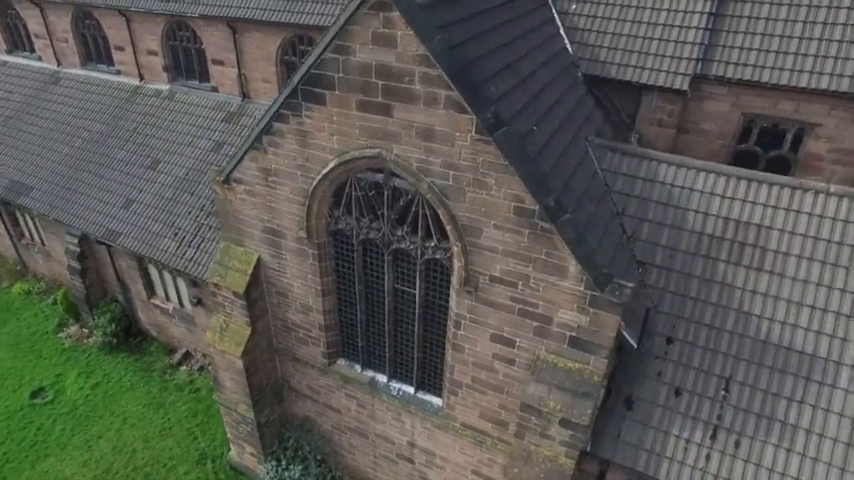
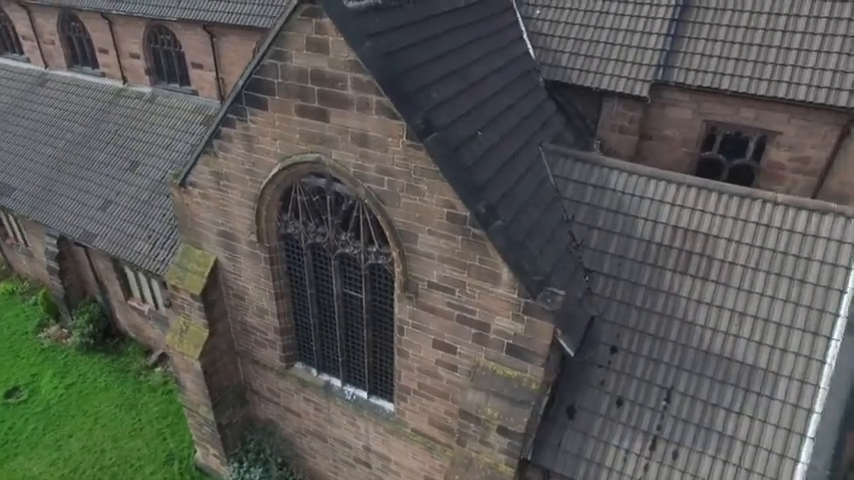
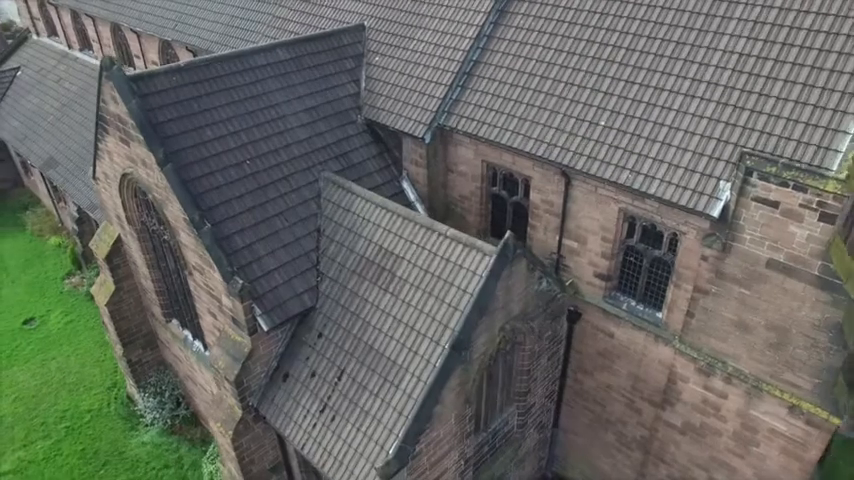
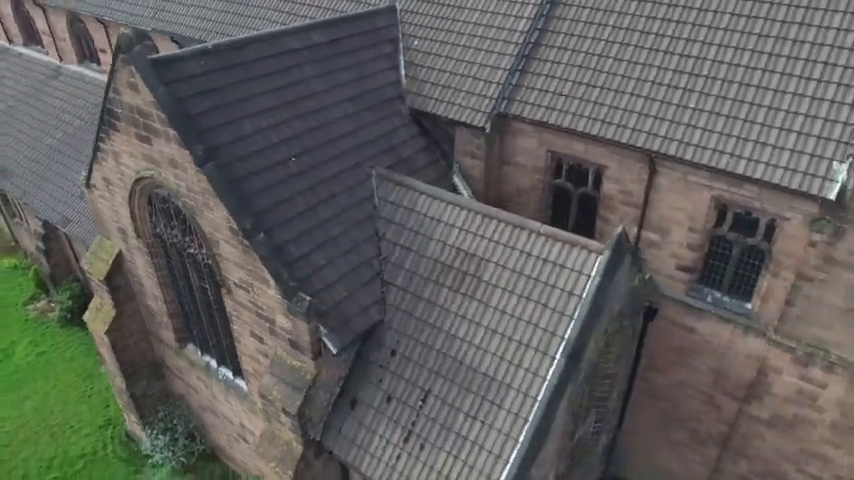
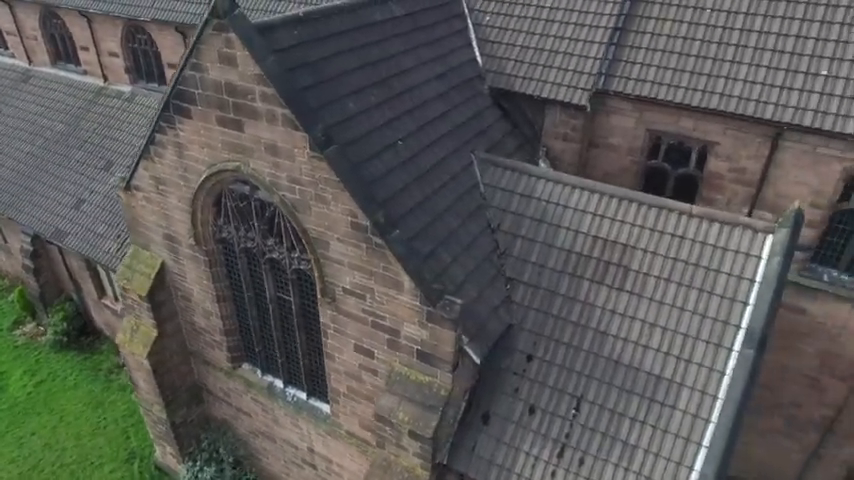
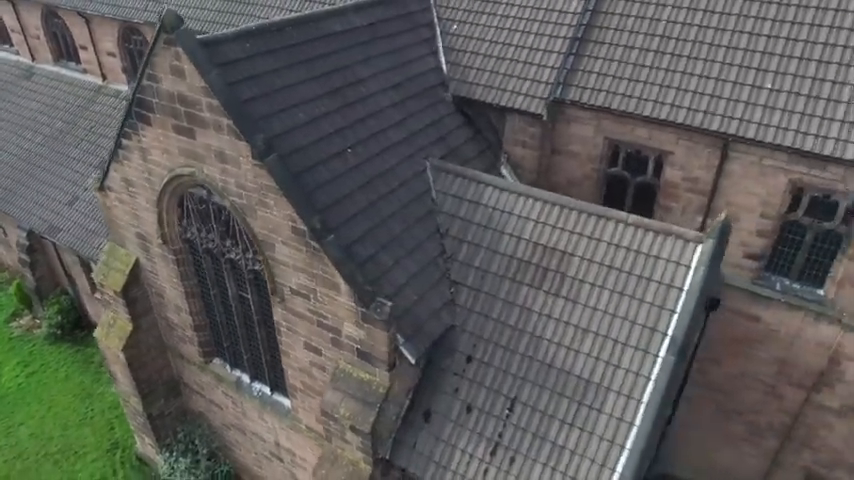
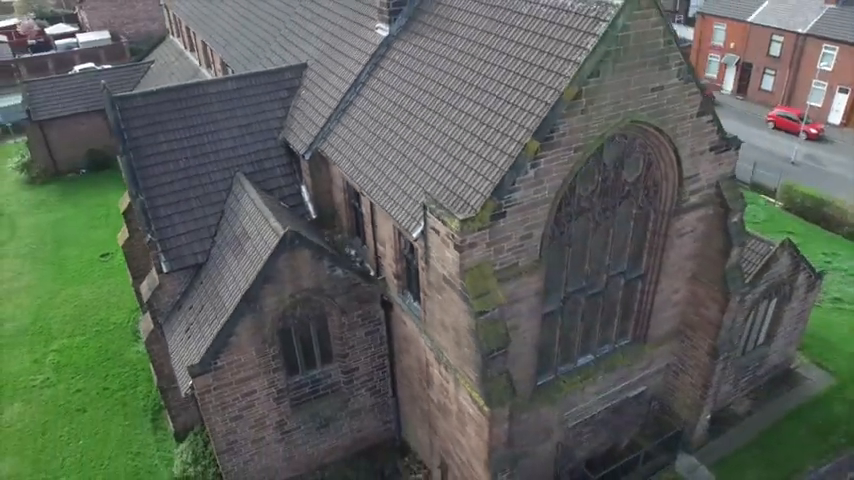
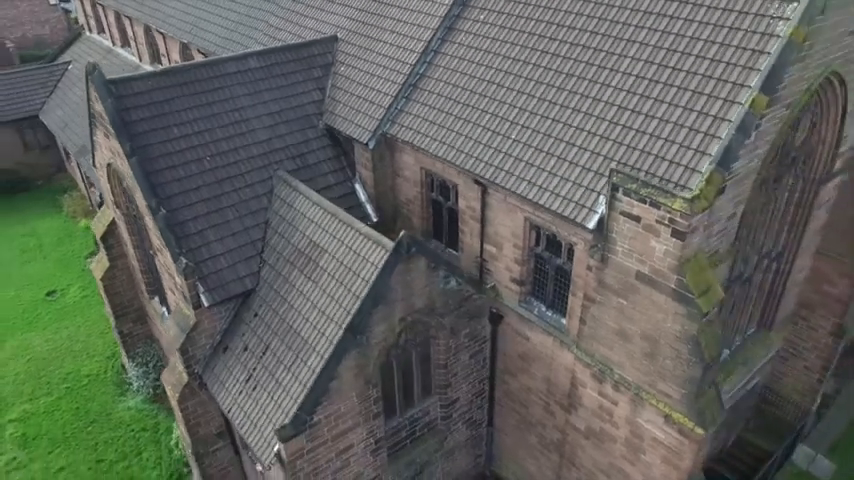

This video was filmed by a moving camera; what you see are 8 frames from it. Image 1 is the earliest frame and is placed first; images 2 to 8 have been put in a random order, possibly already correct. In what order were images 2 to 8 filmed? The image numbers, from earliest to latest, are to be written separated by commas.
2, 5, 6, 4, 3, 8, 7
